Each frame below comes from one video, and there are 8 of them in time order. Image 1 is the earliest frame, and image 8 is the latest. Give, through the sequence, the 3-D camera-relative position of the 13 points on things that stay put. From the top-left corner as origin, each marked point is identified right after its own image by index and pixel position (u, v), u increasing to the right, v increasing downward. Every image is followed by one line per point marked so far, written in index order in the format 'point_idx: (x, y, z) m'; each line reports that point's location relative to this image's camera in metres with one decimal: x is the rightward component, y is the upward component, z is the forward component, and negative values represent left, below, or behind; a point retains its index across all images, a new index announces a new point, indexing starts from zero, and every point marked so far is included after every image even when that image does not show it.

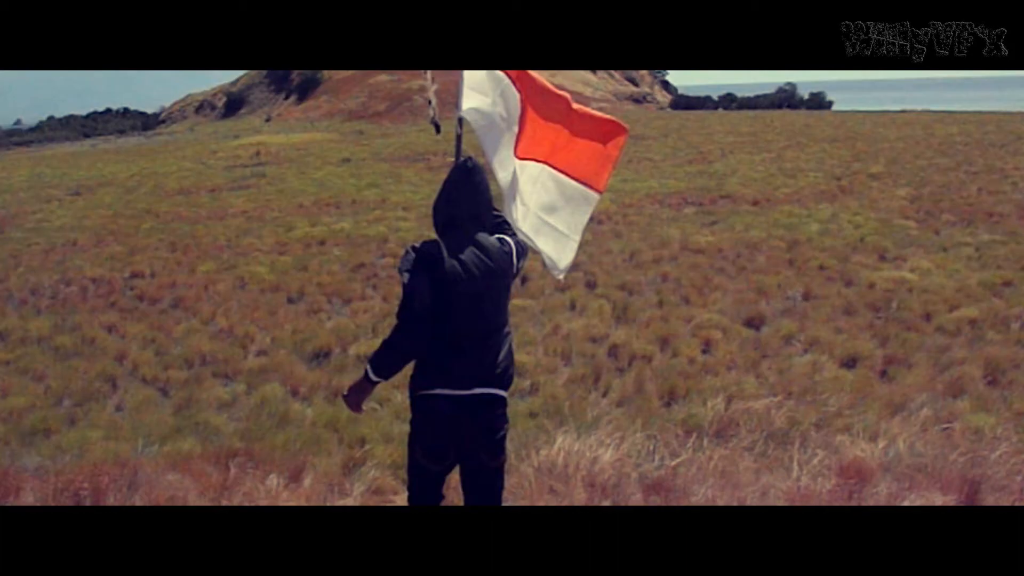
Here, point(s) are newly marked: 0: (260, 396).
0: (-3.1, -1.3, +10.9) m
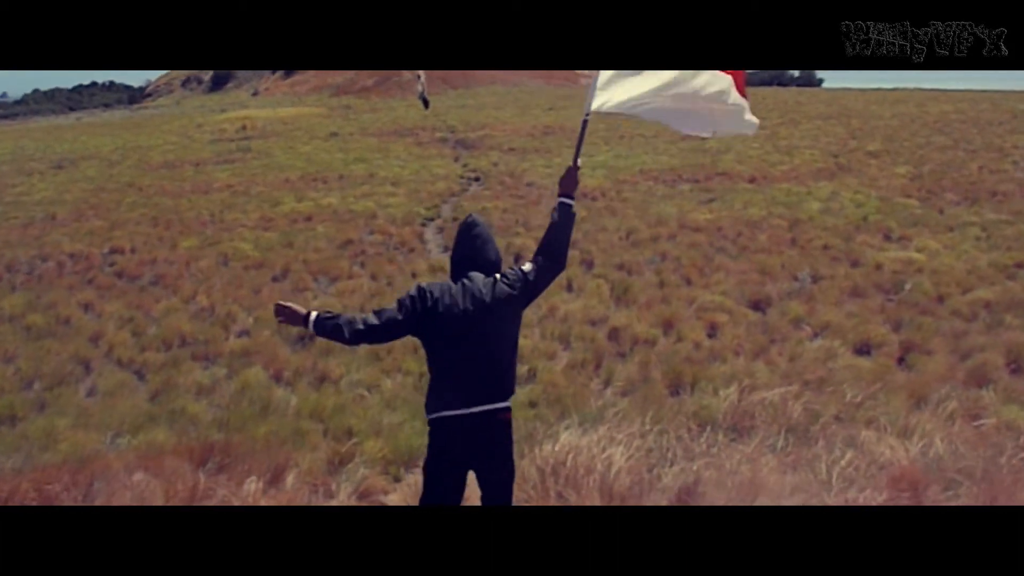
0: (-3.1, -1.0, +10.3) m
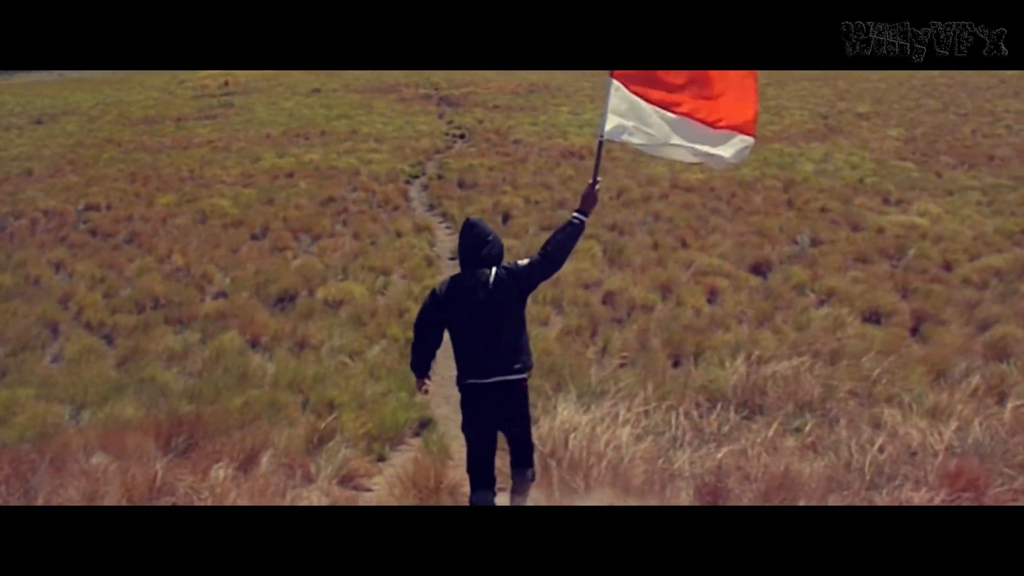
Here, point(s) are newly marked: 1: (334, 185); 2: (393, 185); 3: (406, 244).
0: (-3.2, -0.6, +9.7) m
1: (-3.7, +2.1, +18.7) m
2: (-2.6, +2.2, +19.1) m
3: (-1.8, +0.8, +14.7) m
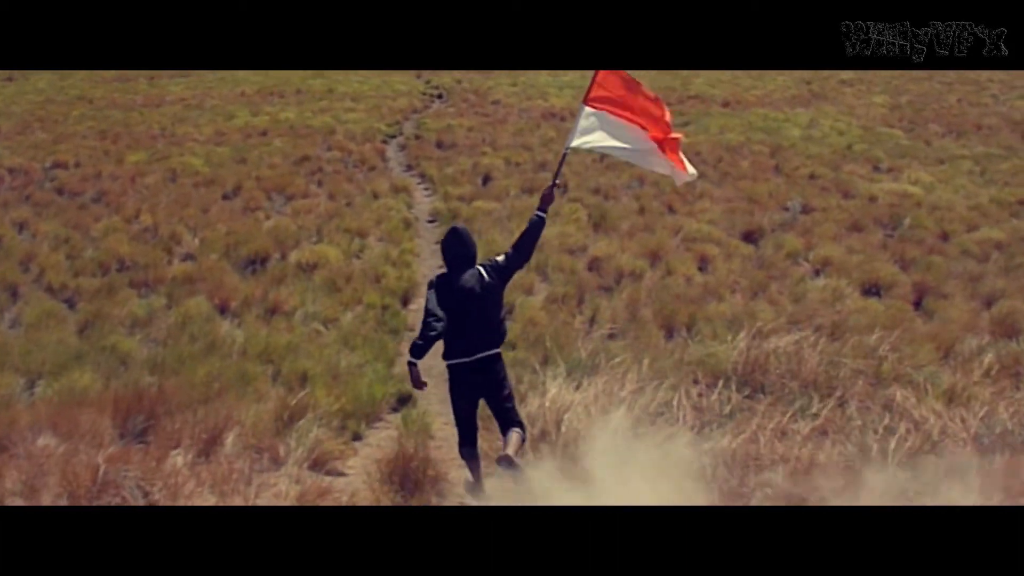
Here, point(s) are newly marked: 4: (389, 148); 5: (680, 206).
0: (-3.4, -0.2, +9.1) m
1: (-4.1, +2.9, +18.0) m
2: (-3.0, +3.0, +18.4) m
3: (-2.1, +1.3, +14.1) m
4: (-2.6, +3.0, +18.8) m
5: (+2.6, +1.3, +13.4) m
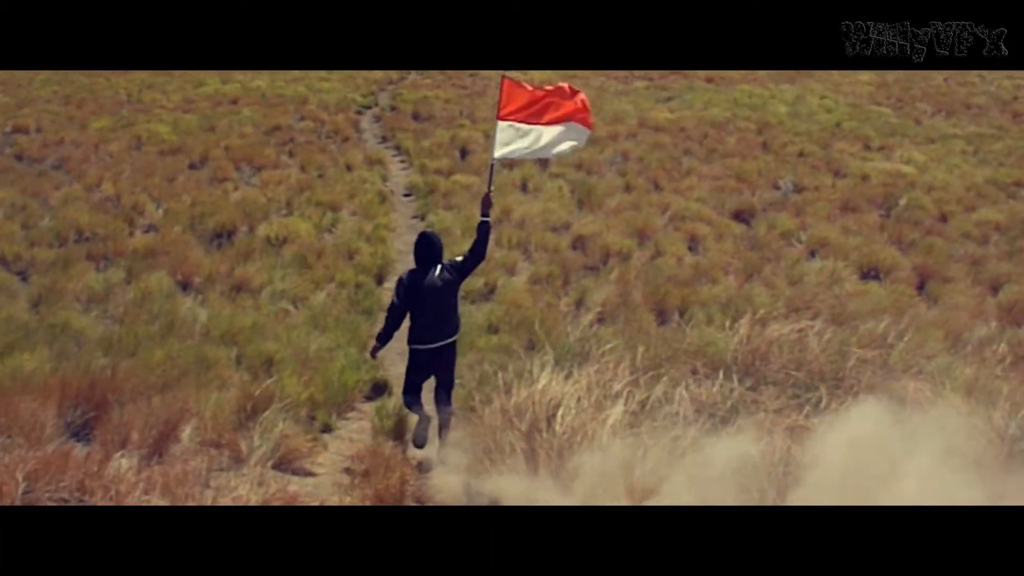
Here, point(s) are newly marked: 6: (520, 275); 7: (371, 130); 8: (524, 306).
0: (-3.6, 0.0, +8.5) m
1: (-4.5, +3.4, +17.2) m
2: (-3.4, +3.5, +17.7) m
3: (-2.4, +1.7, +13.5) m
4: (-3.0, +3.5, +18.1) m
5: (+2.3, +1.6, +13.0) m
6: (+0.1, +0.1, +9.1) m
7: (-2.8, +3.1, +17.4) m
8: (+0.1, -0.2, +7.9) m
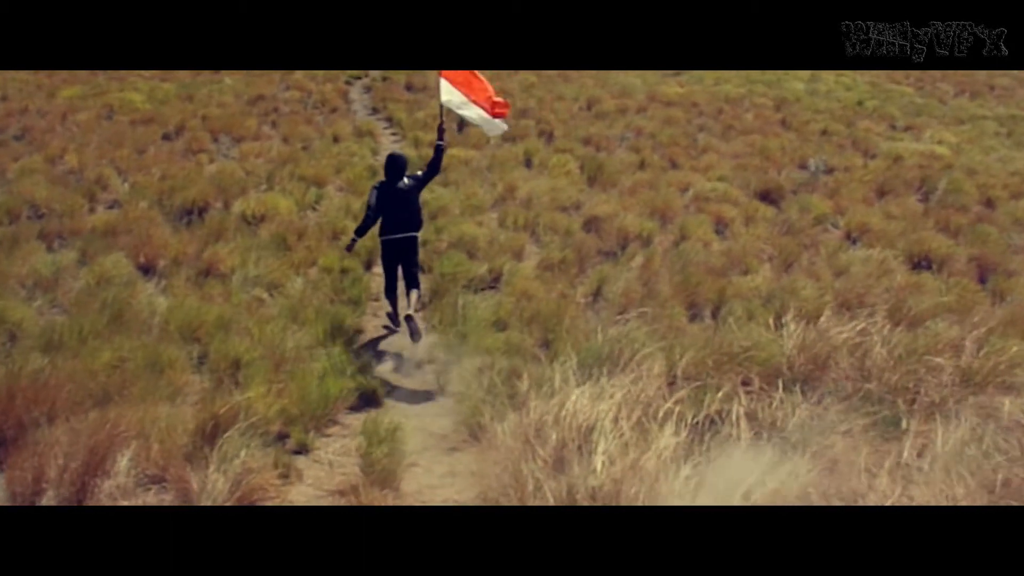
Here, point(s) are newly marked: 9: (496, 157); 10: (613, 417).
0: (-3.5, +0.2, +7.4) m
1: (-4.5, +3.7, +16.1) m
2: (-3.4, +3.8, +16.5) m
3: (-2.3, +1.9, +12.3) m
4: (-3.1, +3.8, +17.0) m
5: (+2.3, +1.7, +11.9) m
6: (+0.2, +0.3, +8.1) m
7: (-2.8, +3.5, +16.3) m
8: (+0.2, -0.1, +6.8) m
9: (-0.2, +1.8, +11.9) m
10: (+0.5, -0.6, +4.4) m
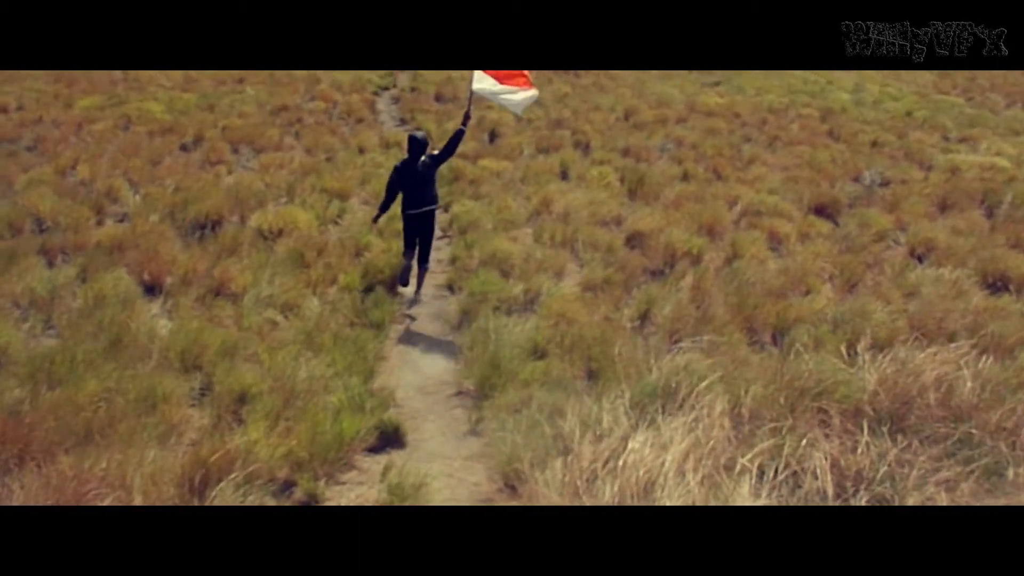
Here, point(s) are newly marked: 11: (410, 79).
0: (-3.2, 0.0, +6.9) m
1: (-3.9, +3.4, +15.6) m
2: (-2.8, +3.5, +16.0) m
3: (-1.9, +1.7, +11.8) m
4: (-2.4, +3.5, +16.4) m
5: (+2.7, +1.5, +11.2) m
6: (+0.5, +0.1, +7.4) m
7: (-2.2, +3.2, +15.7) m
8: (+0.5, -0.2, +6.1) m
9: (+0.2, +1.5, +11.2) m
10: (+0.7, -0.7, +3.7) m
11: (-2.0, +4.4, +18.1) m
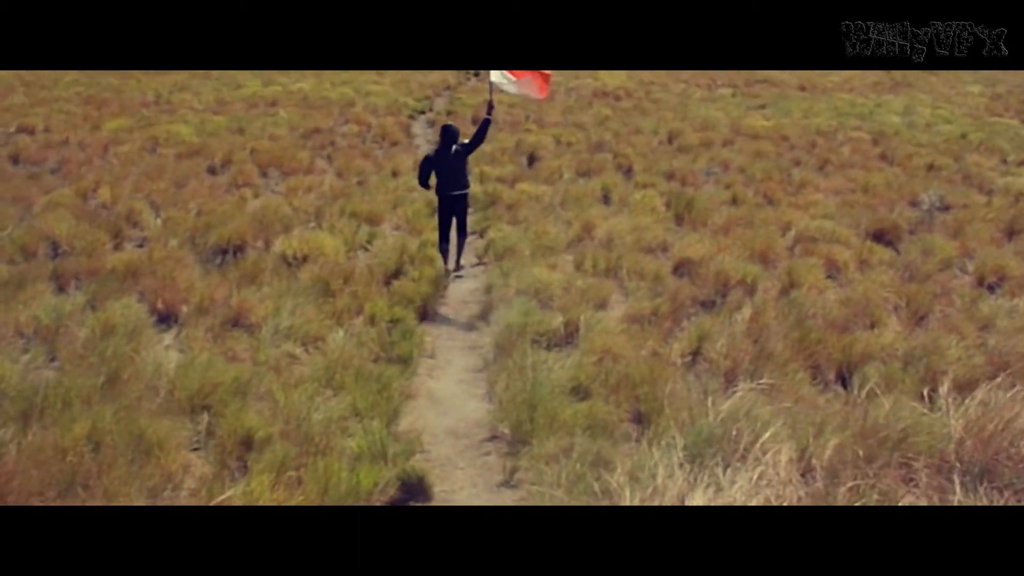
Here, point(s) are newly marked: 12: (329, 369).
0: (-3.0, -0.2, +6.5) m
1: (-3.3, +3.0, +15.3) m
2: (-2.1, +3.0, +15.7) m
3: (-1.4, +1.3, +11.3) m
4: (-1.8, +3.0, +16.1) m
5: (+3.2, +1.1, +10.6) m
6: (+0.8, -0.2, +6.8) m
7: (-1.5, +2.7, +15.4) m
8: (+0.7, -0.4, +5.6) m
9: (+0.7, +1.2, +10.7) m
10: (+0.8, -0.9, +3.1) m
11: (-1.3, +3.8, +17.7) m
12: (-1.1, -0.5, +5.5) m
